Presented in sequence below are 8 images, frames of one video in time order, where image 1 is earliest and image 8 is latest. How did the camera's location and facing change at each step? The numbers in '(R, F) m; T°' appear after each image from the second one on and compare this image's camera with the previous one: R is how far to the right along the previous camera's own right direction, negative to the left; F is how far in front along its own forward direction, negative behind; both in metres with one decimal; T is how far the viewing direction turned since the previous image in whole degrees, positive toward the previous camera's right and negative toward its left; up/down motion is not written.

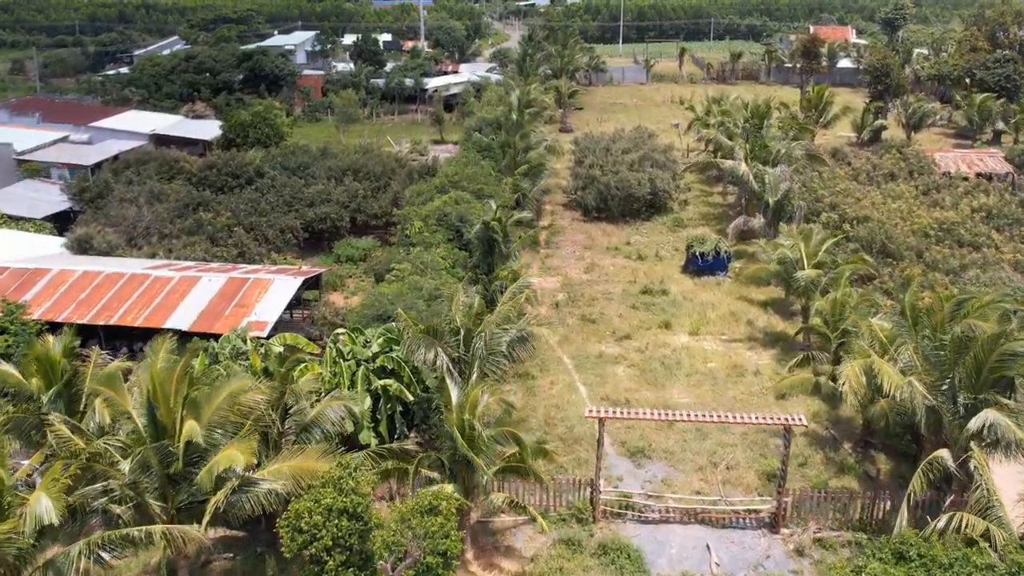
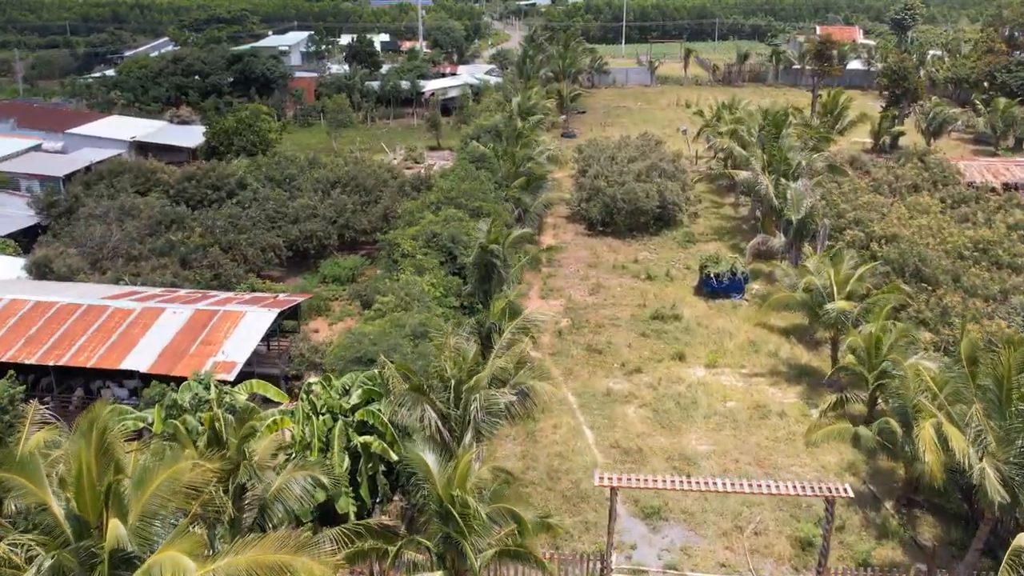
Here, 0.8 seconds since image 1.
(0.0, +1.7) m; 0°
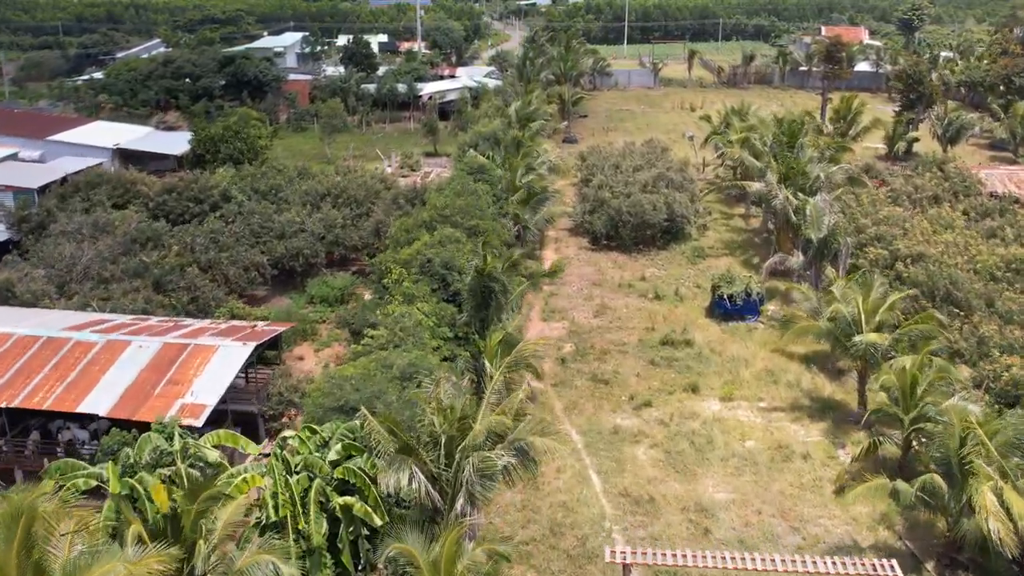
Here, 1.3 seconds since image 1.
(0.0, +1.3) m; 0°
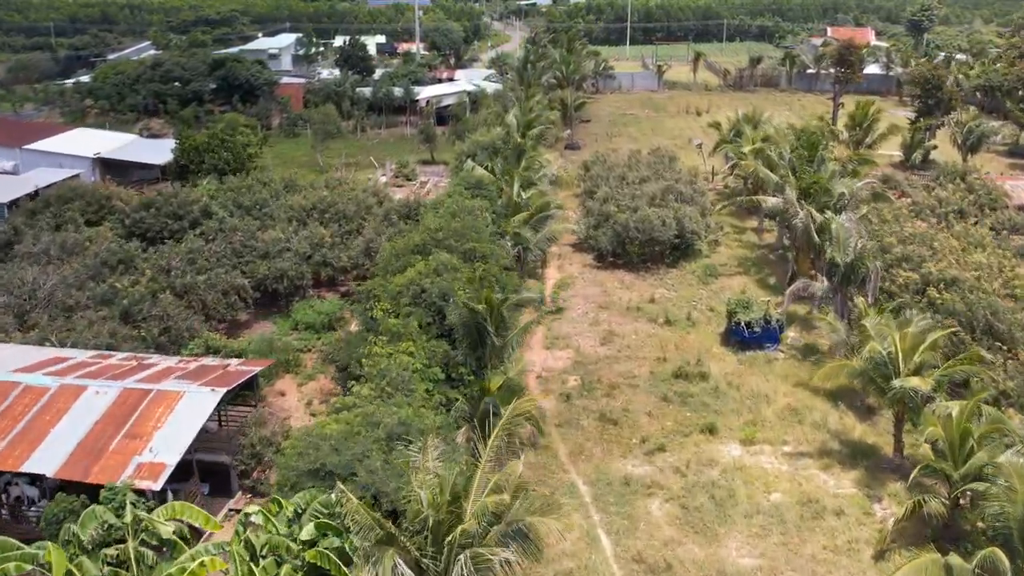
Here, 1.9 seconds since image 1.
(0.0, +1.4) m; 0°
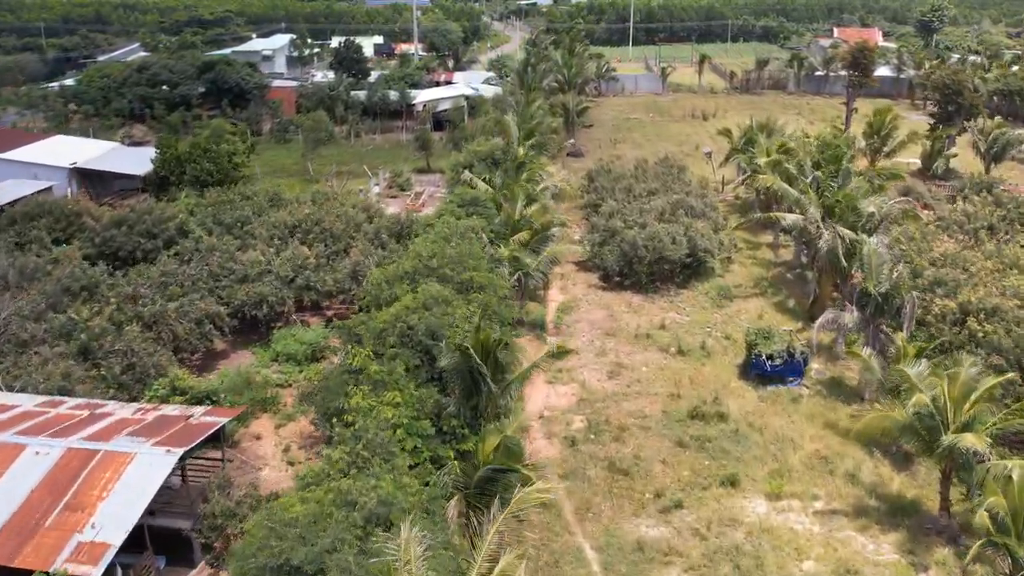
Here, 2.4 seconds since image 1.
(0.0, +1.5) m; 0°
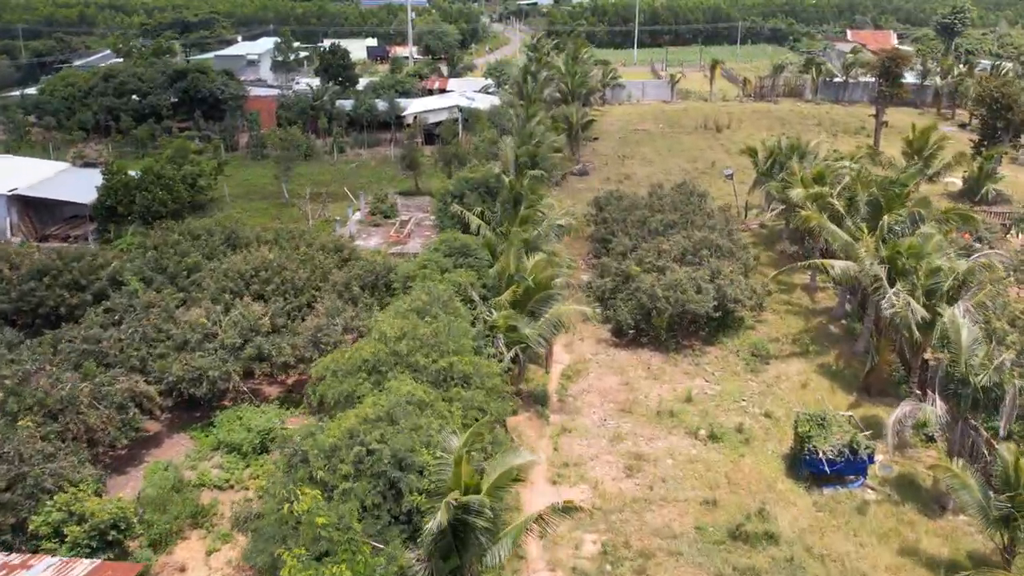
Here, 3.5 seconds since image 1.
(+0.1, +3.2) m; 0°
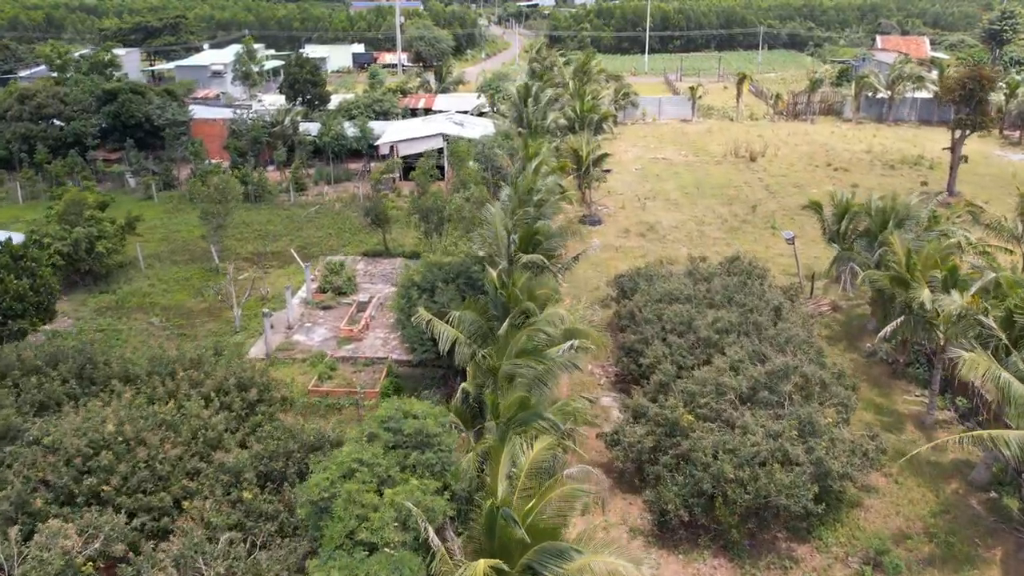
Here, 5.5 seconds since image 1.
(+0.2, +6.2) m; 0°
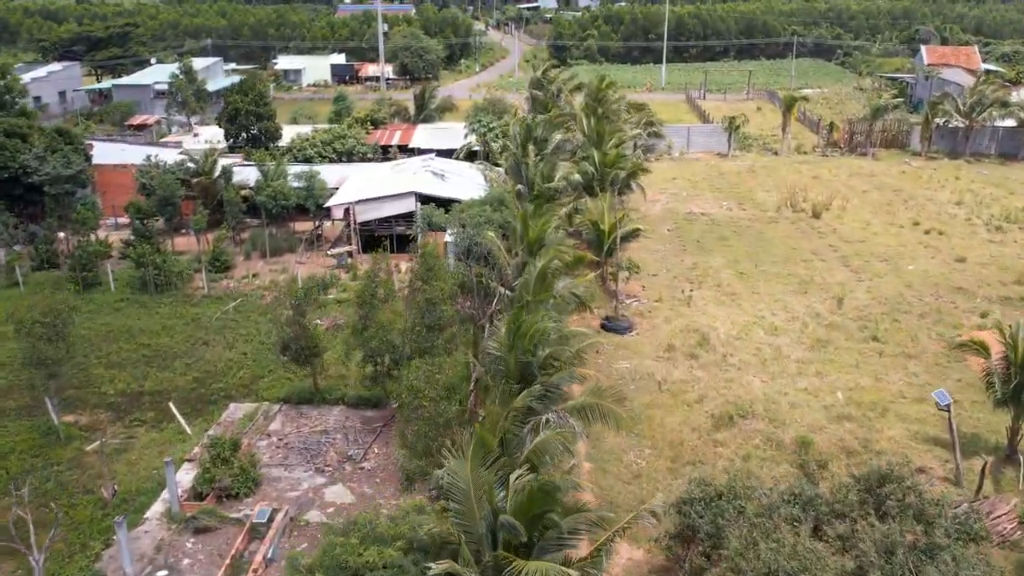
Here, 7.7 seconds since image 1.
(+0.1, +7.5) m; 0°
